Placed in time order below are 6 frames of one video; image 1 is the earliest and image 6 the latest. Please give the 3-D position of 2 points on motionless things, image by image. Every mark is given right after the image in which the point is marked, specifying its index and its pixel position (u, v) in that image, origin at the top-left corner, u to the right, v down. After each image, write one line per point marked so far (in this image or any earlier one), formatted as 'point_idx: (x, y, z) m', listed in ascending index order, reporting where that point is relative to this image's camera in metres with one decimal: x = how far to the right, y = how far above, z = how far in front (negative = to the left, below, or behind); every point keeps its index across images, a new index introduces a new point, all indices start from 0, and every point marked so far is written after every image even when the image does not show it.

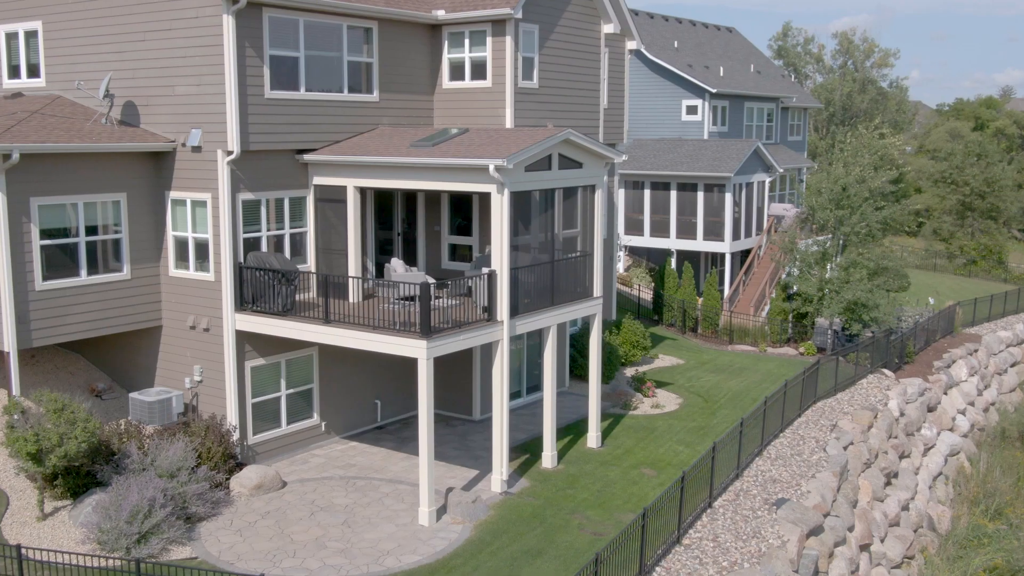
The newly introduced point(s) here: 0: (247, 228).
0: (-4.1, +0.9, +16.5) m
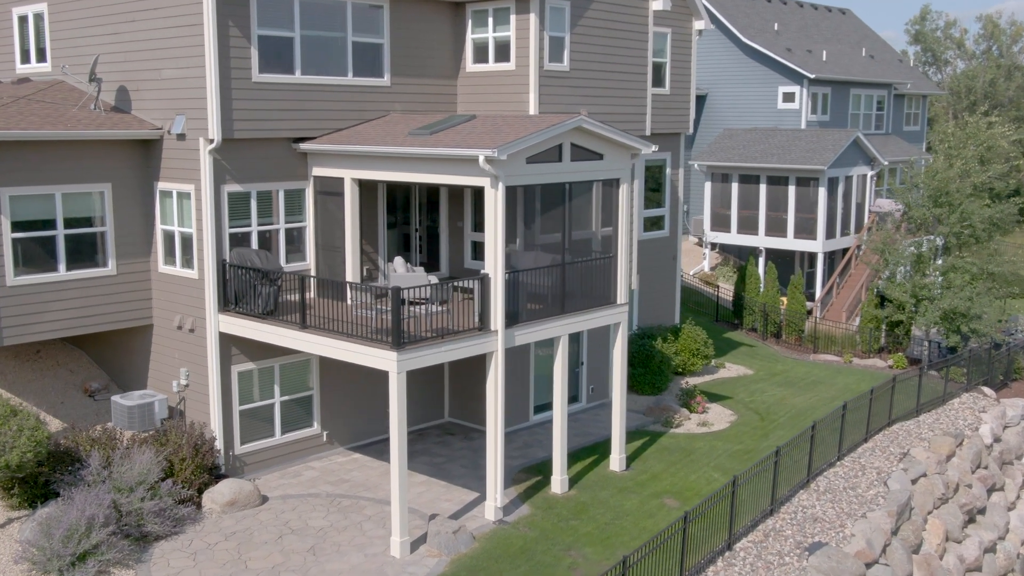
0: (-4.0, +0.9, +15.3) m
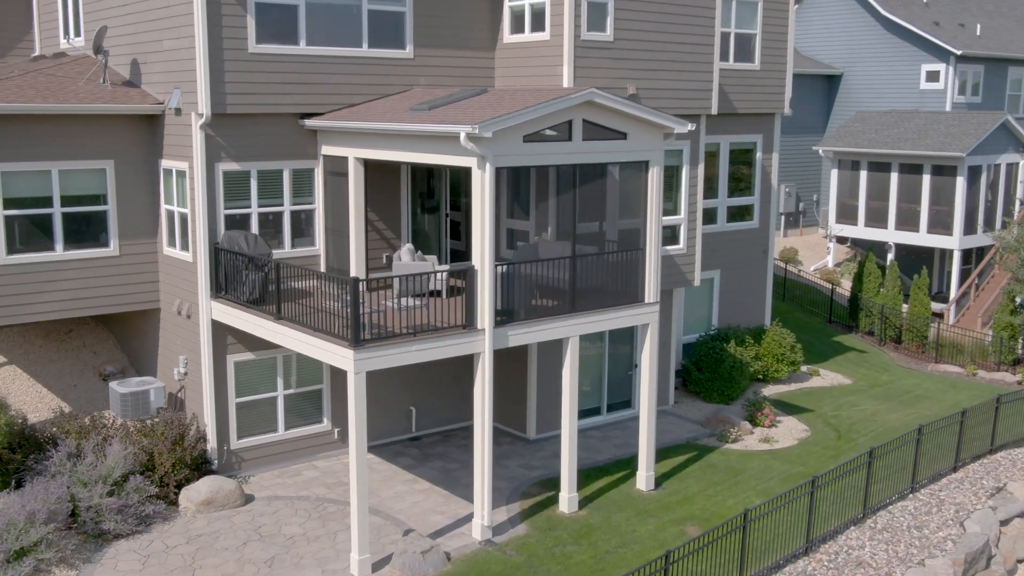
0: (-3.8, +1.1, +14.4) m
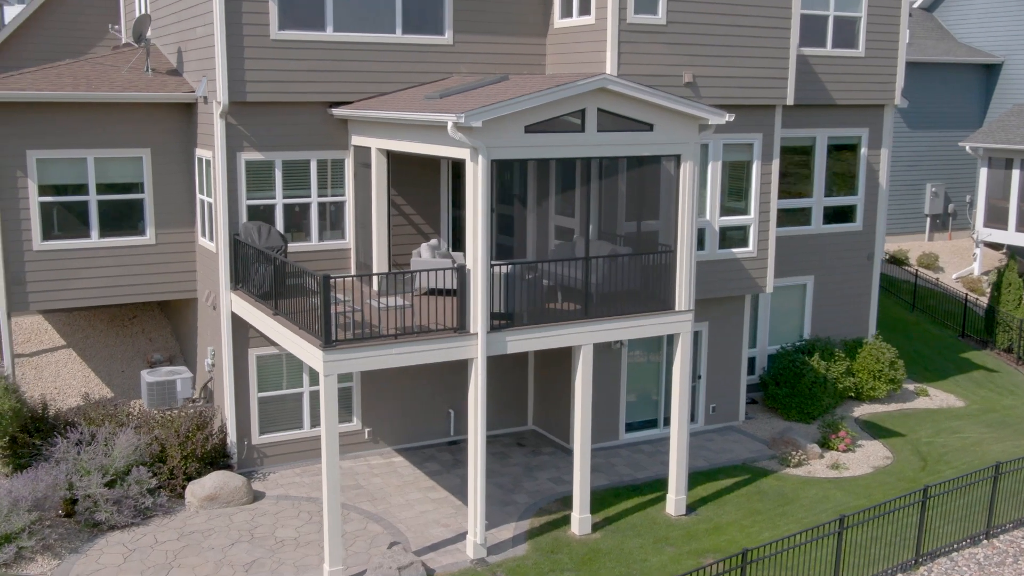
0: (-3.4, +1.2, +14.1) m
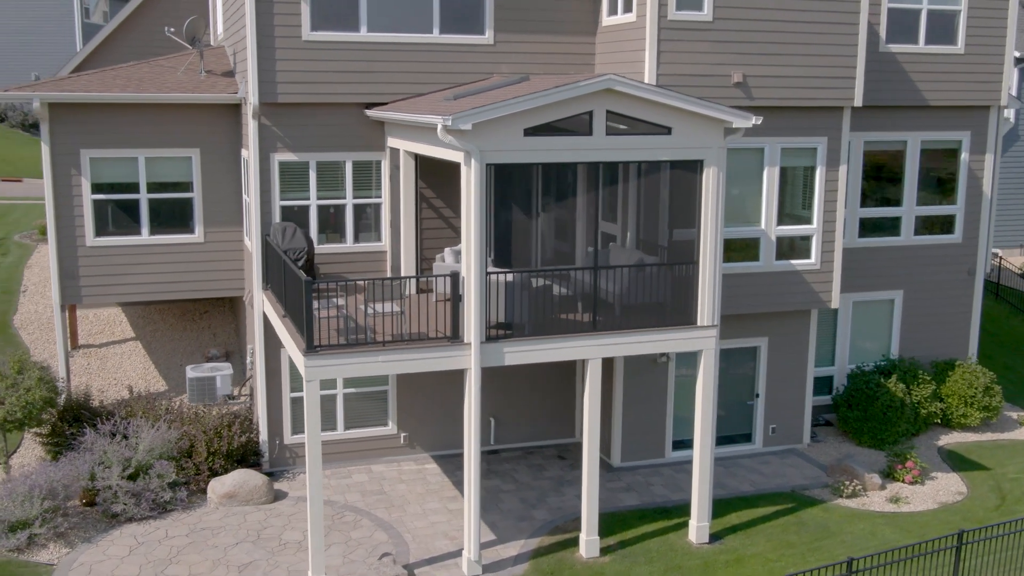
0: (-2.9, +1.2, +14.1) m
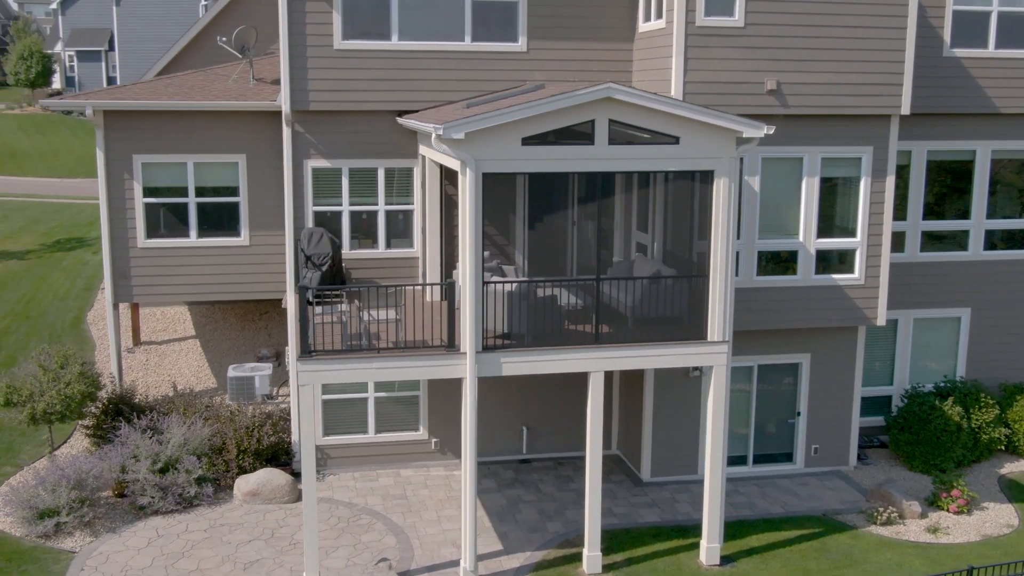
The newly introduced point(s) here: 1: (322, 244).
0: (-2.5, +1.2, +14.4) m
1: (-2.4, +0.6, +13.7) m
